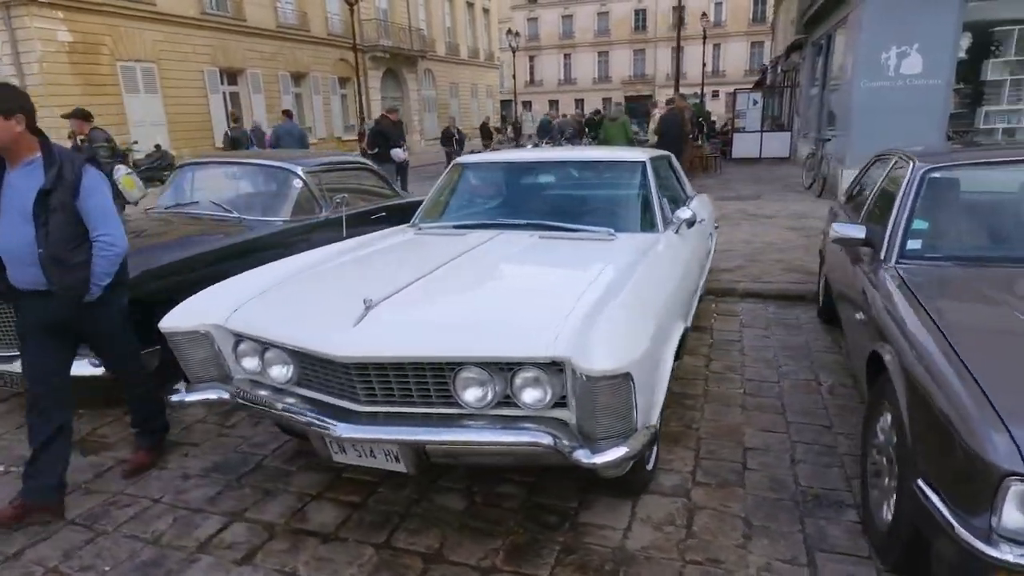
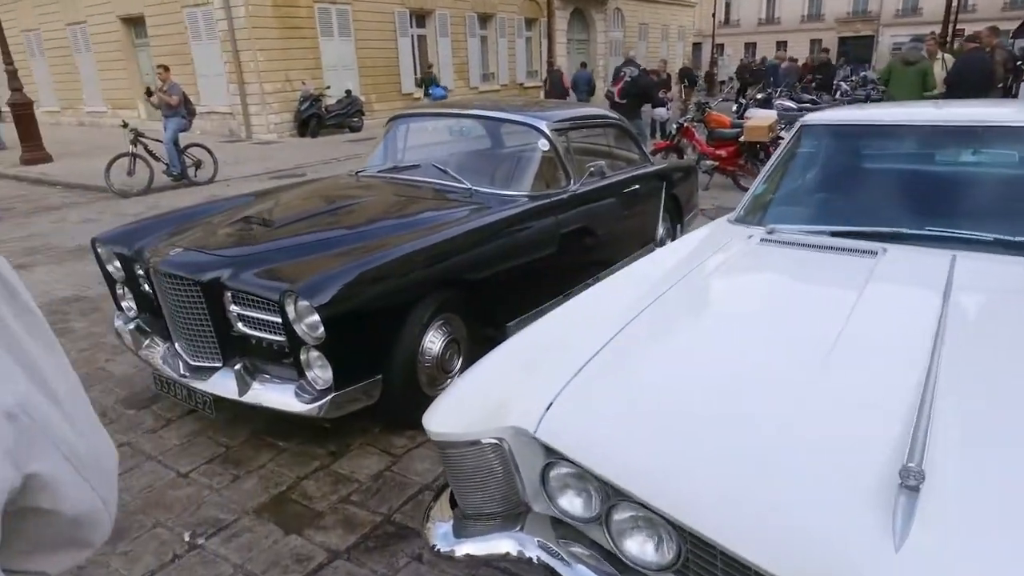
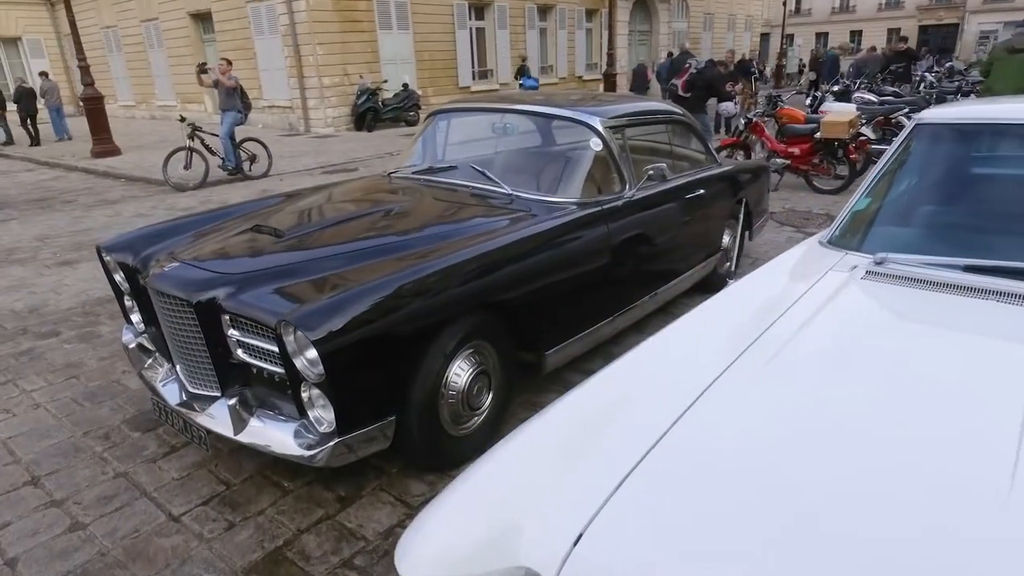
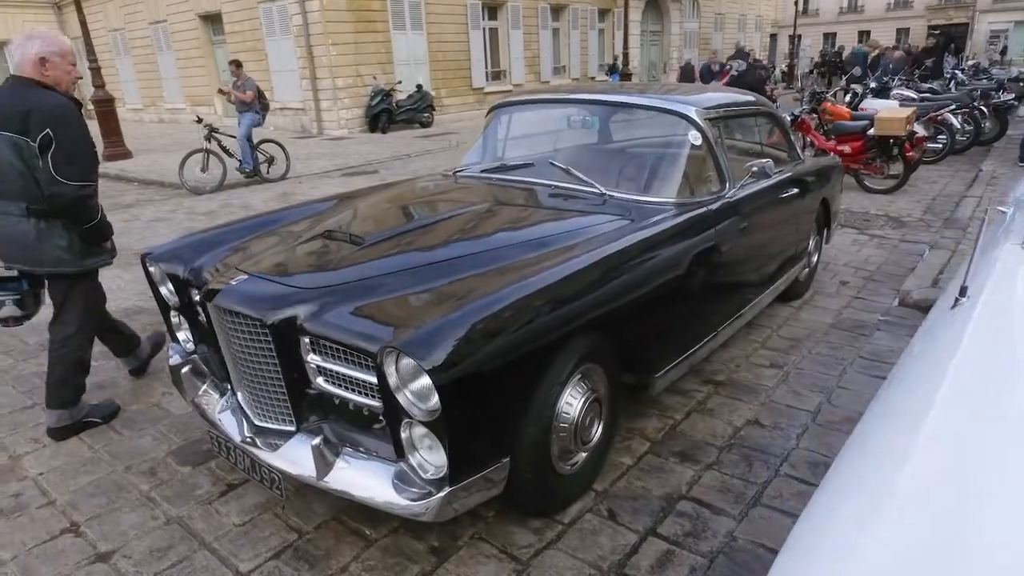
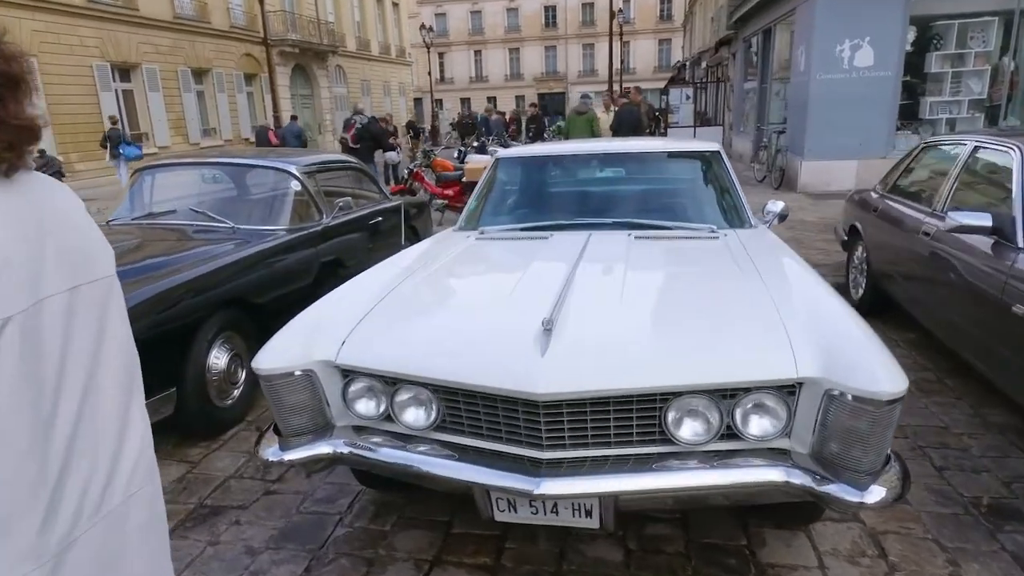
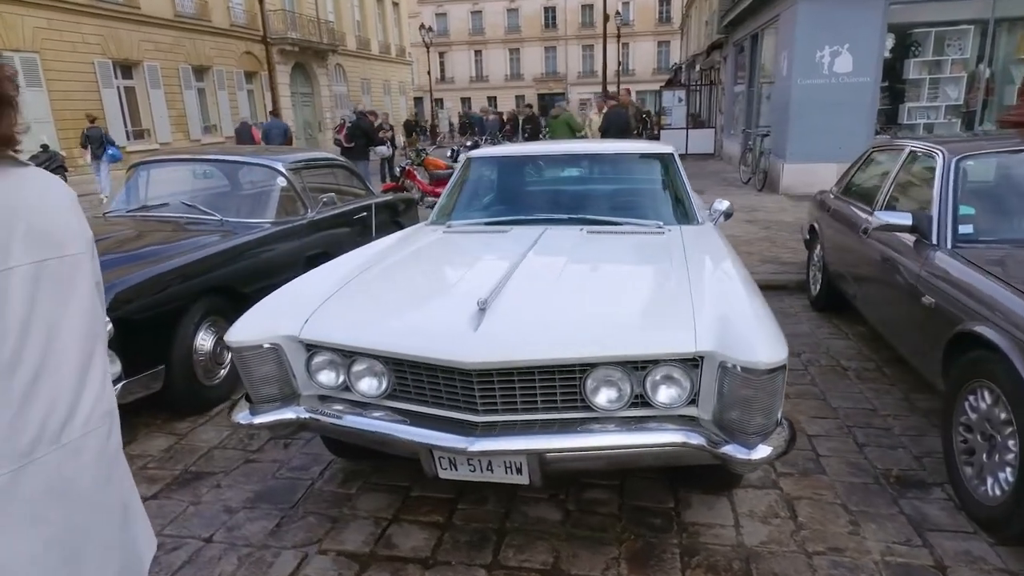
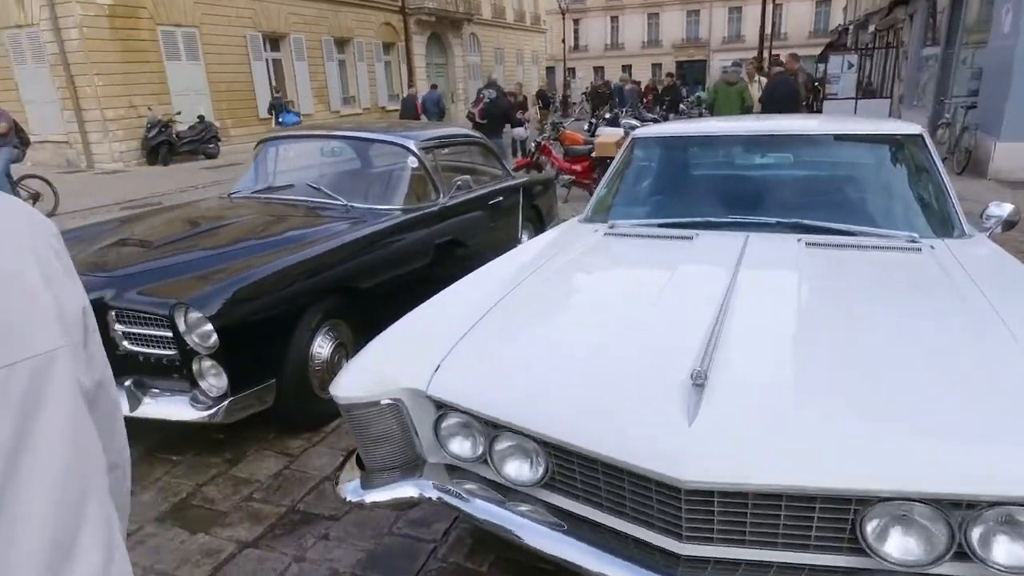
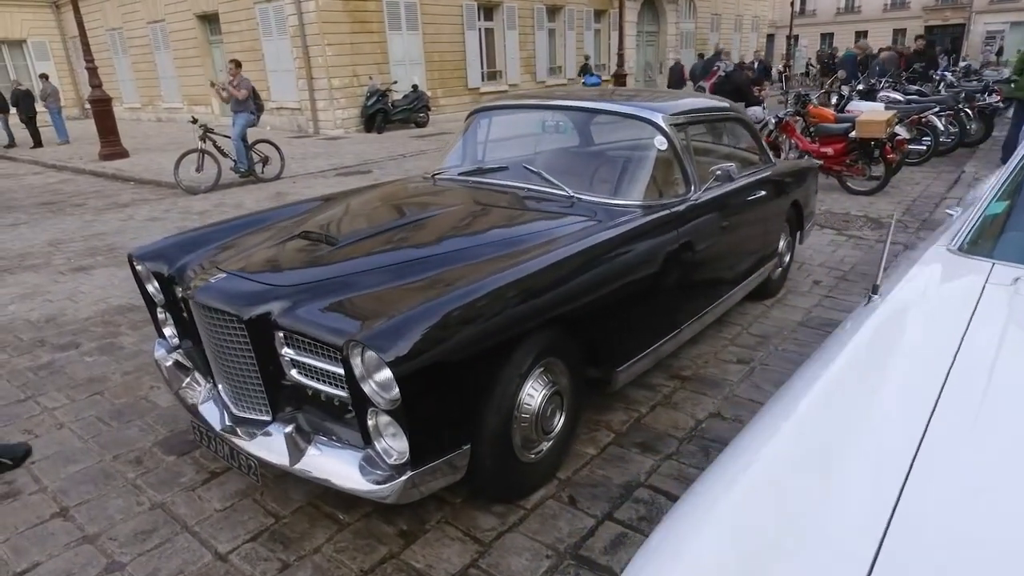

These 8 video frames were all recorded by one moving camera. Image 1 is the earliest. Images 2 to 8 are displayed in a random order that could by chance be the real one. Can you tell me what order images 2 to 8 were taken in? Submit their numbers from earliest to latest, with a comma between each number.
6, 5, 7, 2, 3, 8, 4
